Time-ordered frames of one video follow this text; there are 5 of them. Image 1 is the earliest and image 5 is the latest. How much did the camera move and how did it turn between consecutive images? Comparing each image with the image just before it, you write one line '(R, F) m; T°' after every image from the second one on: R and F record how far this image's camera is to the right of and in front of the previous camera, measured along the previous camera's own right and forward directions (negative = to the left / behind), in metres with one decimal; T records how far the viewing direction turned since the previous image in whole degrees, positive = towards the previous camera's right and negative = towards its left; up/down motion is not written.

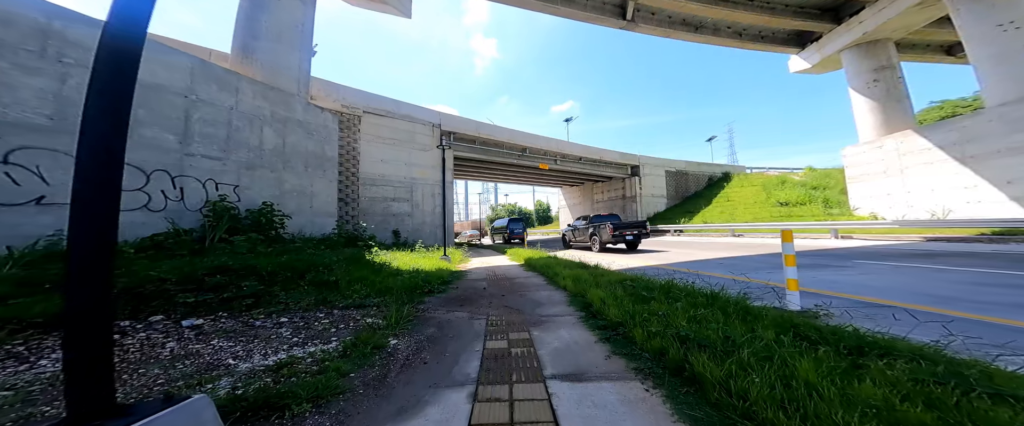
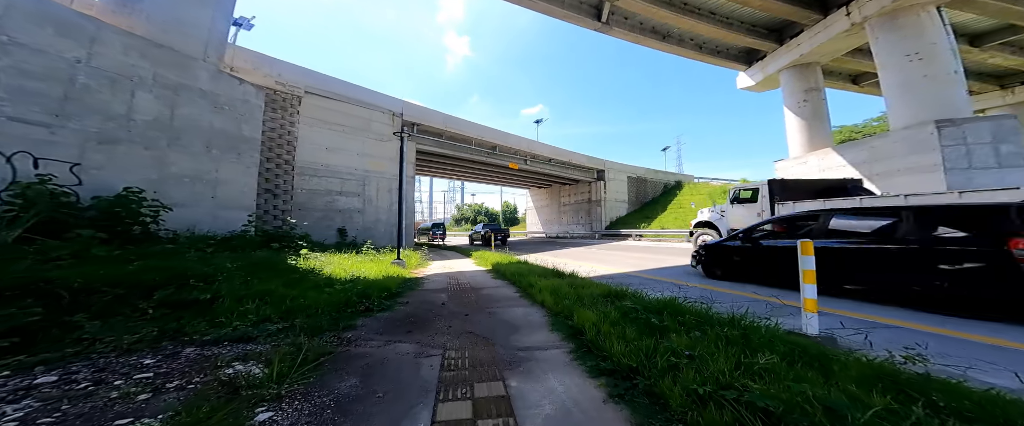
(0.0, +1.1) m; +7°
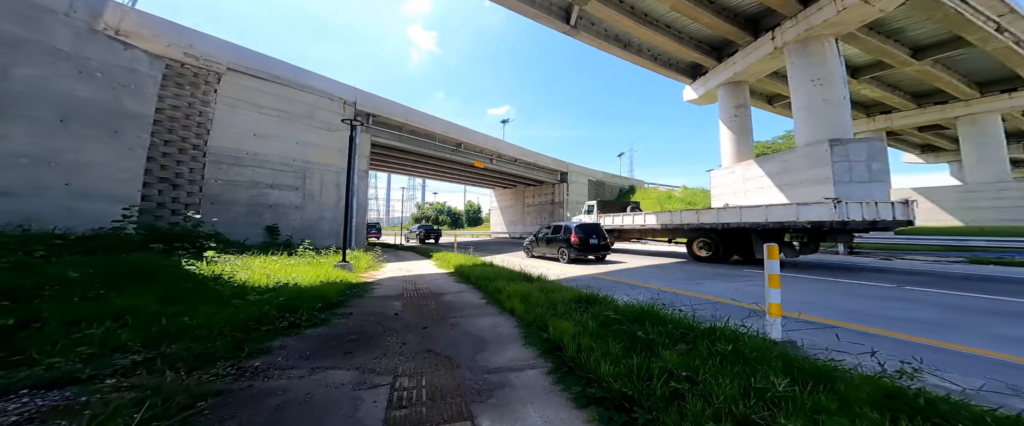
(-0.1, +0.5) m; +8°
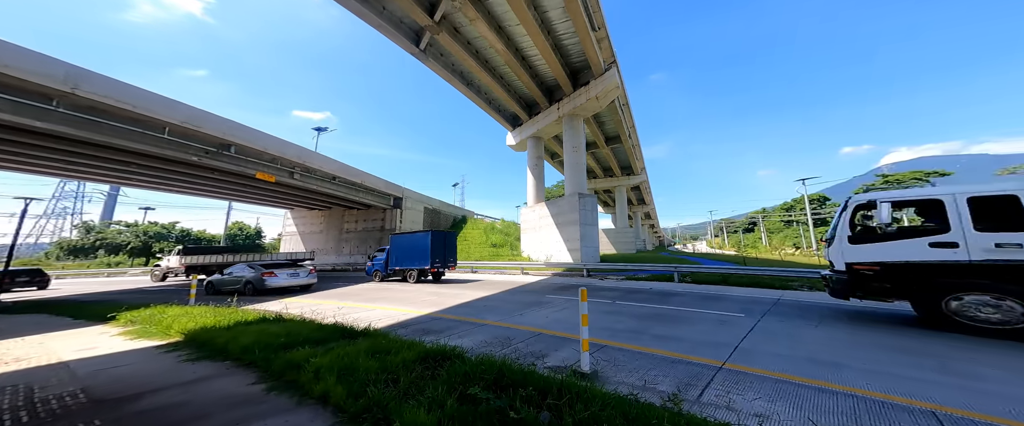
(-0.1, +0.7) m; +33°
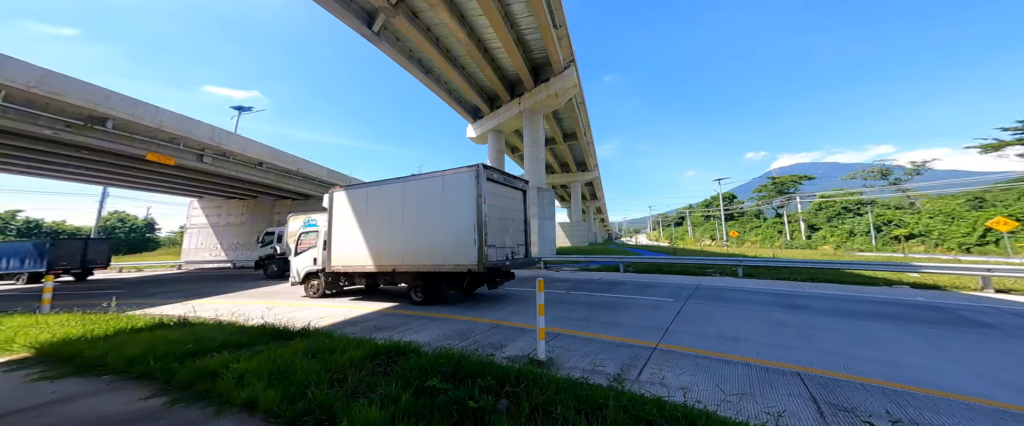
(-0.1, 0.0) m; +9°
